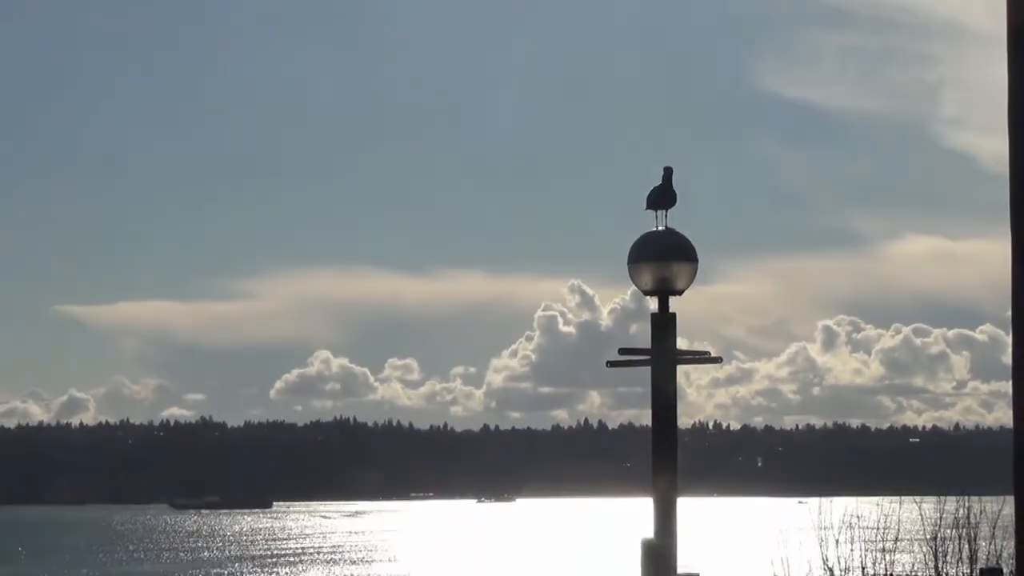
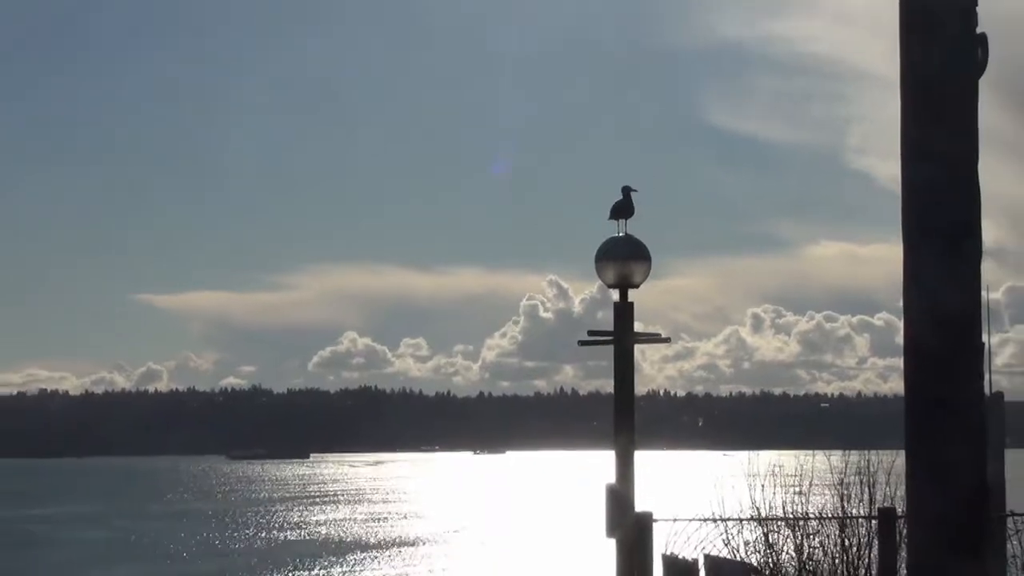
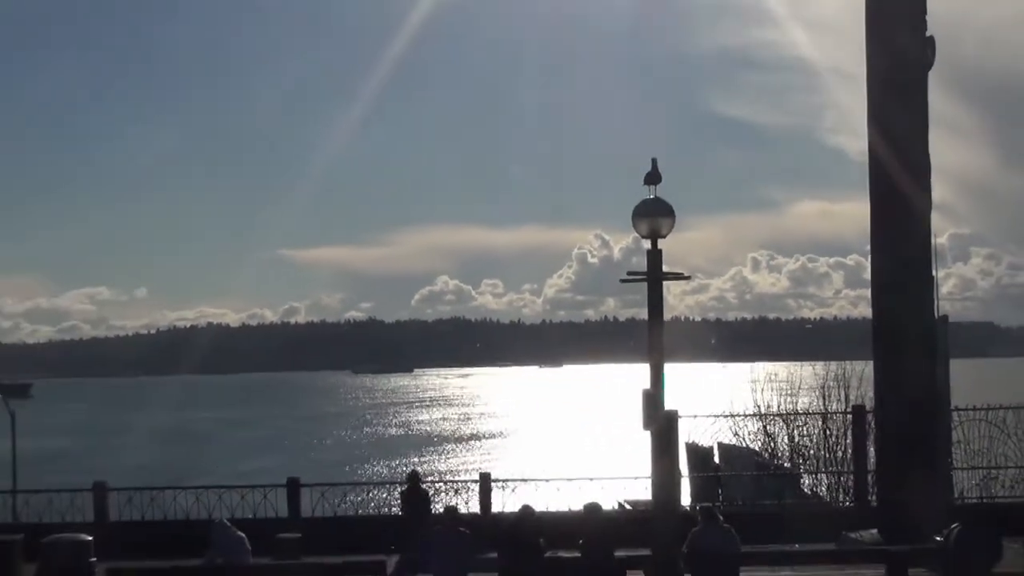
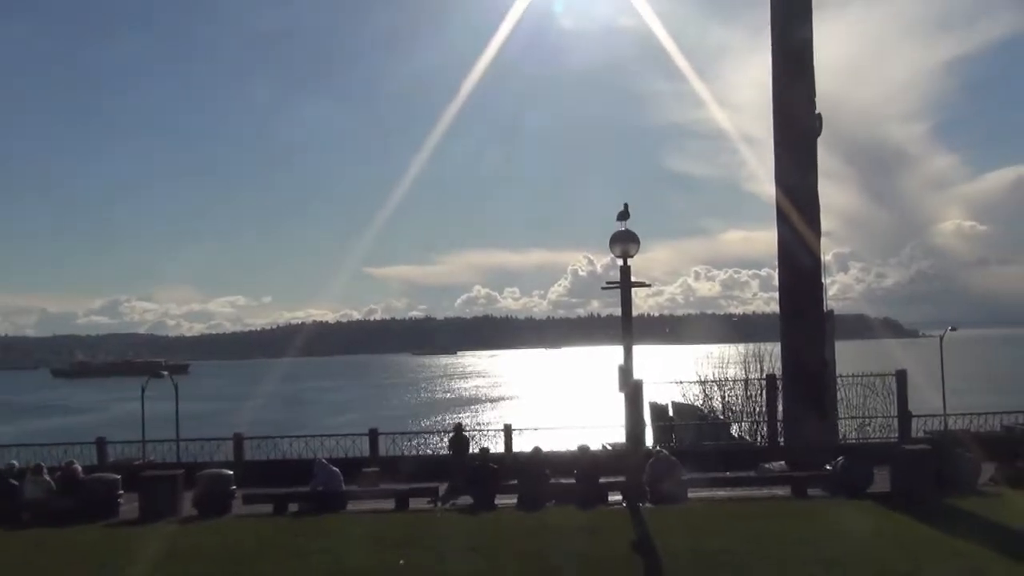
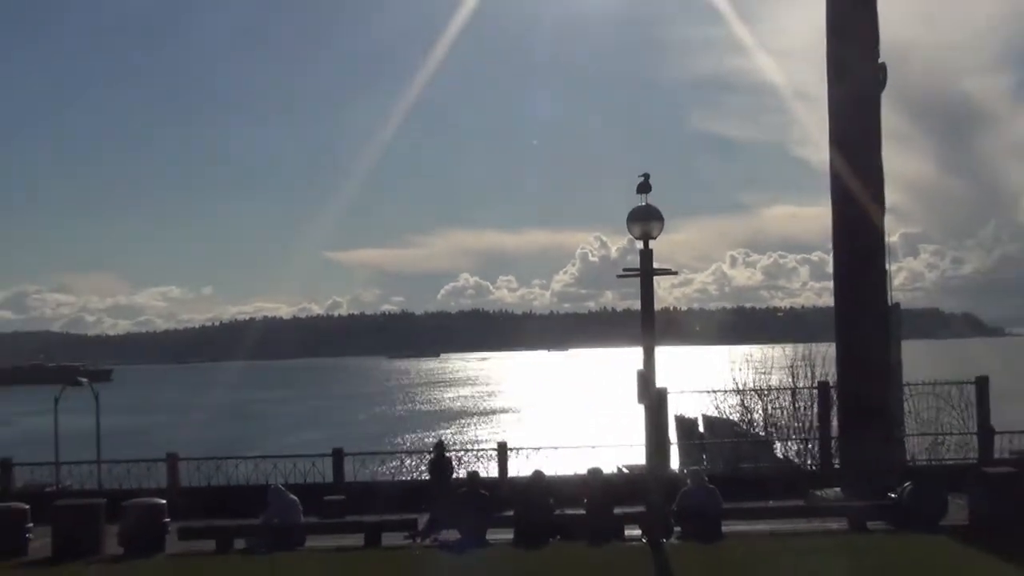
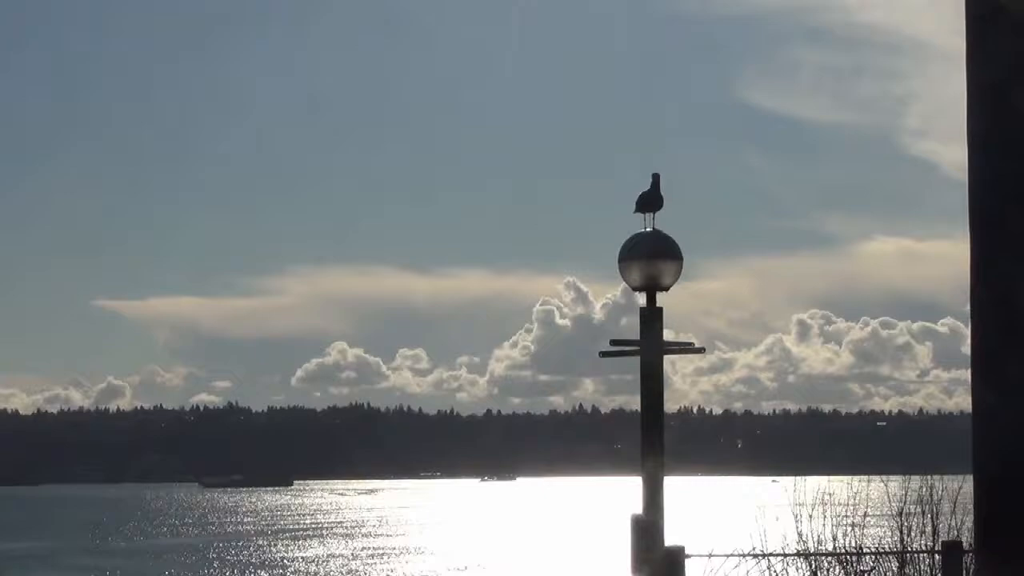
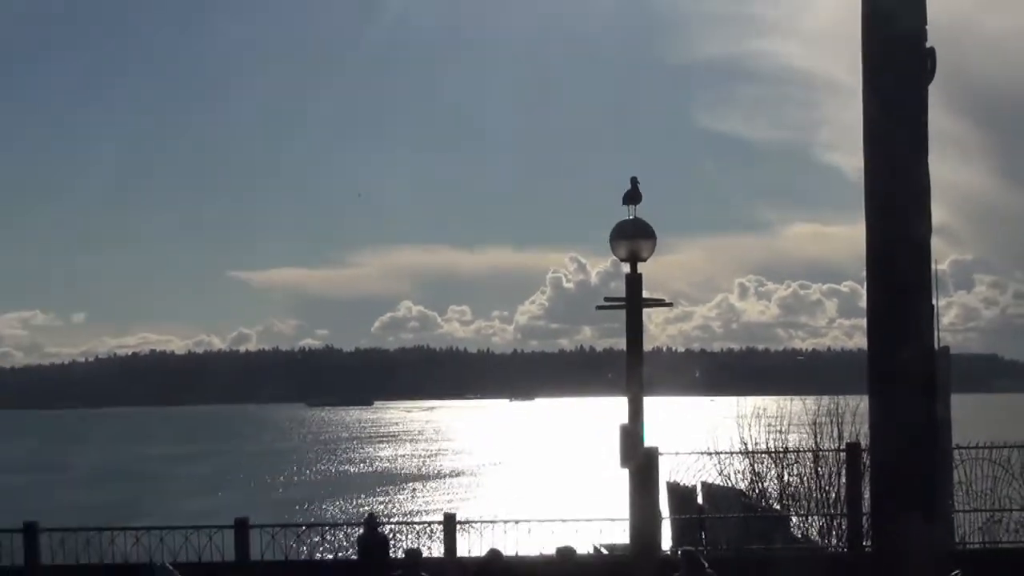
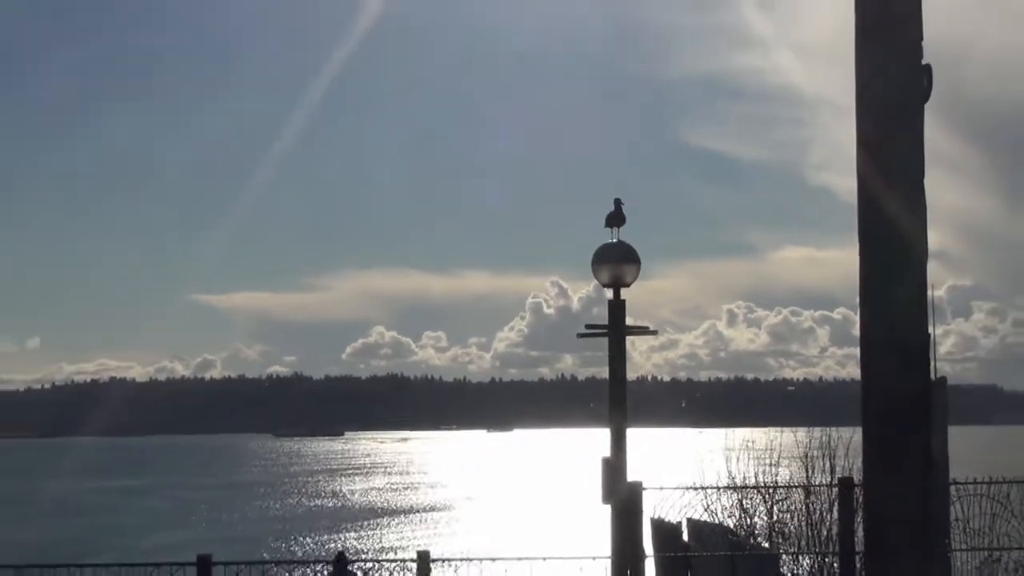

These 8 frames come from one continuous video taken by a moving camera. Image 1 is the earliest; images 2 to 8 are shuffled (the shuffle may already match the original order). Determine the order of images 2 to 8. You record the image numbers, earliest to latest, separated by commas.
6, 2, 8, 7, 3, 5, 4
